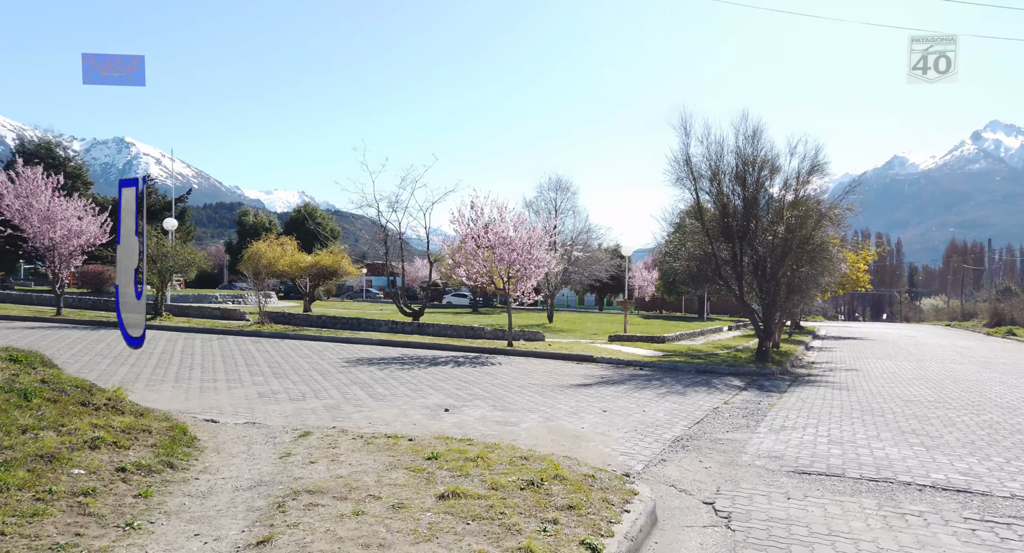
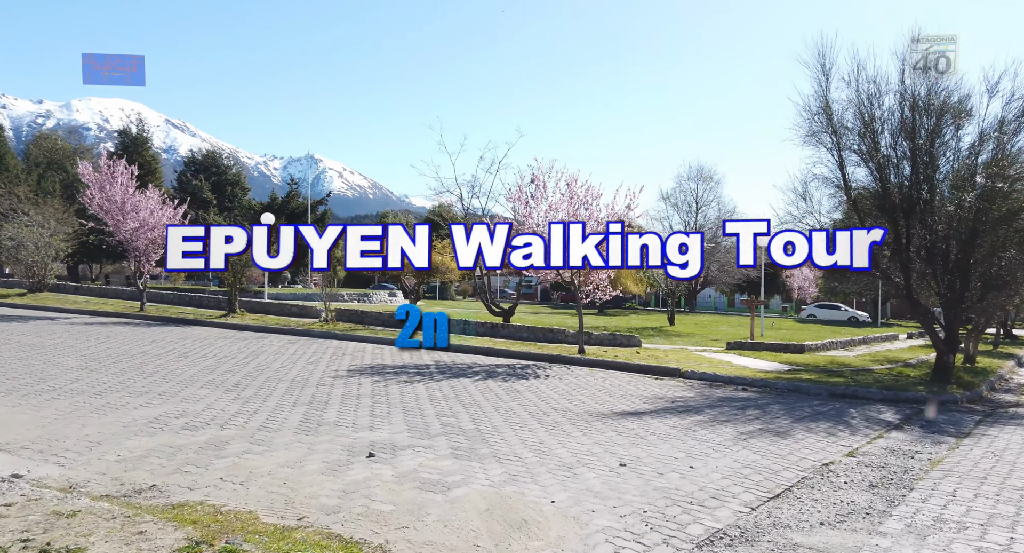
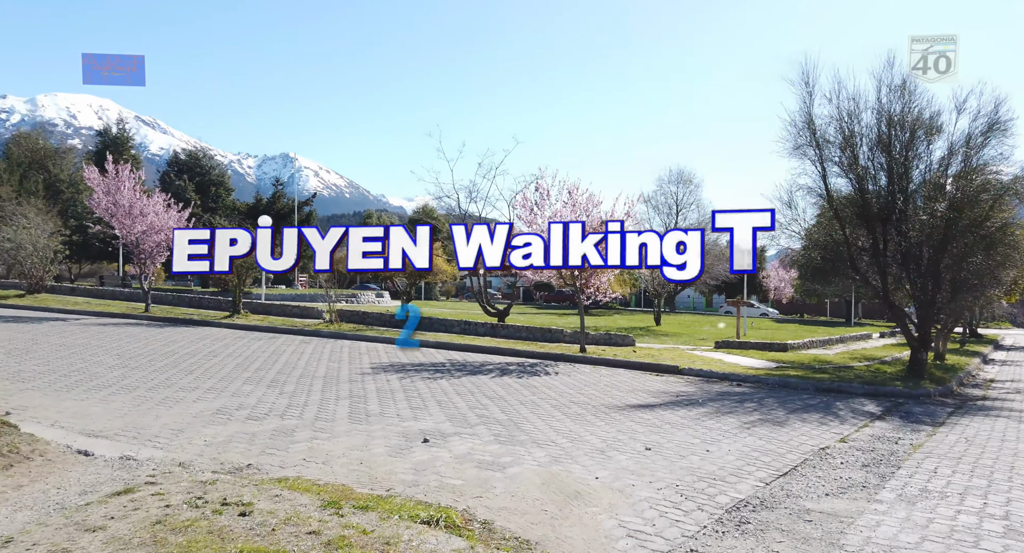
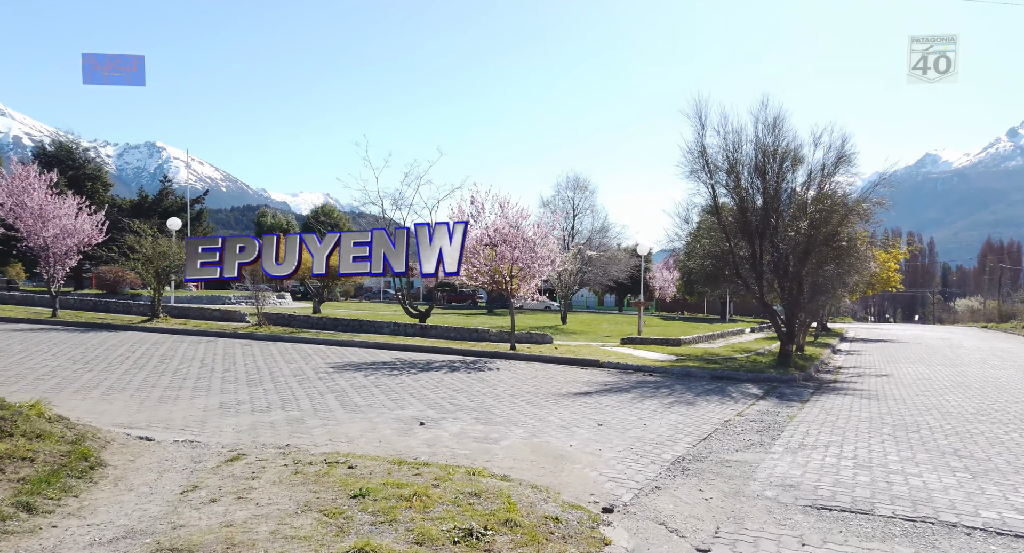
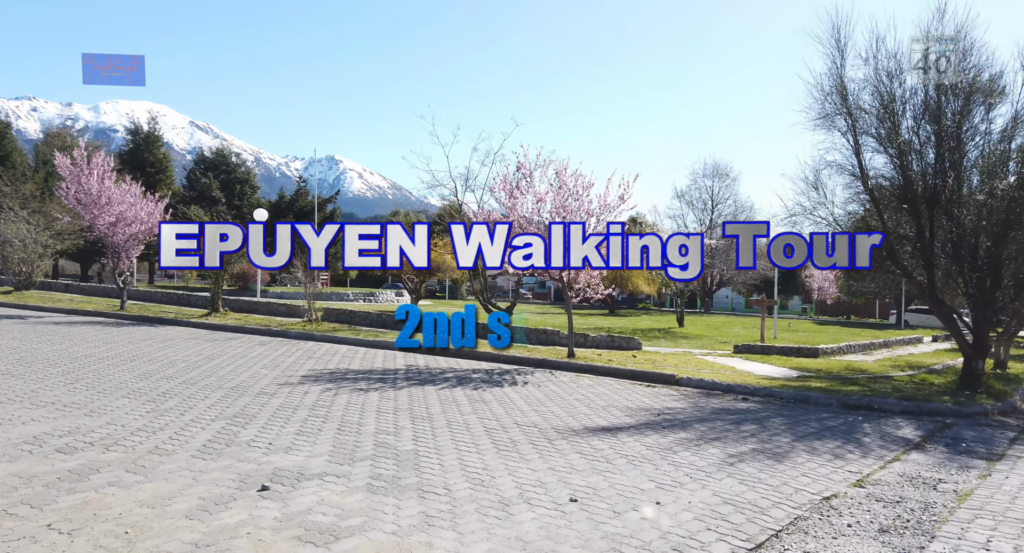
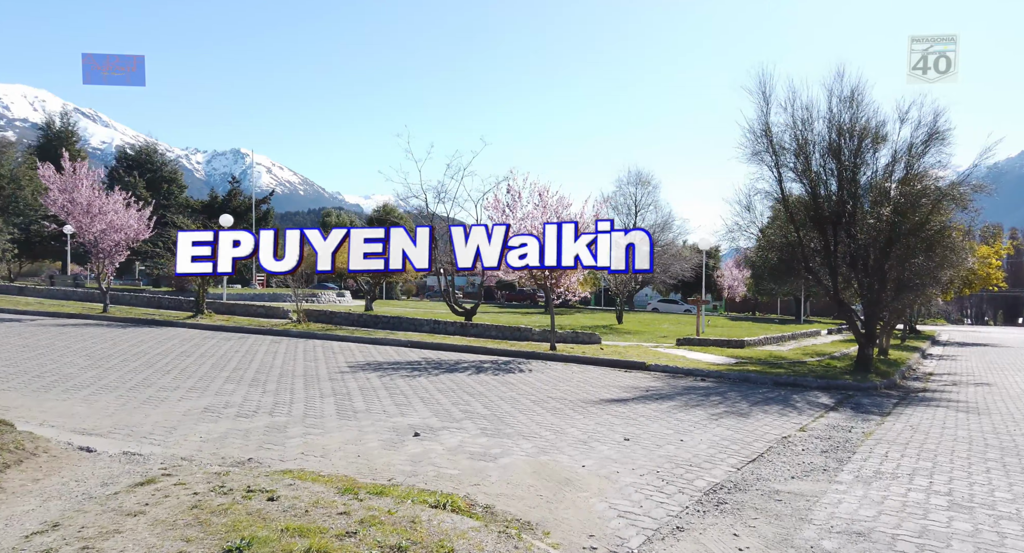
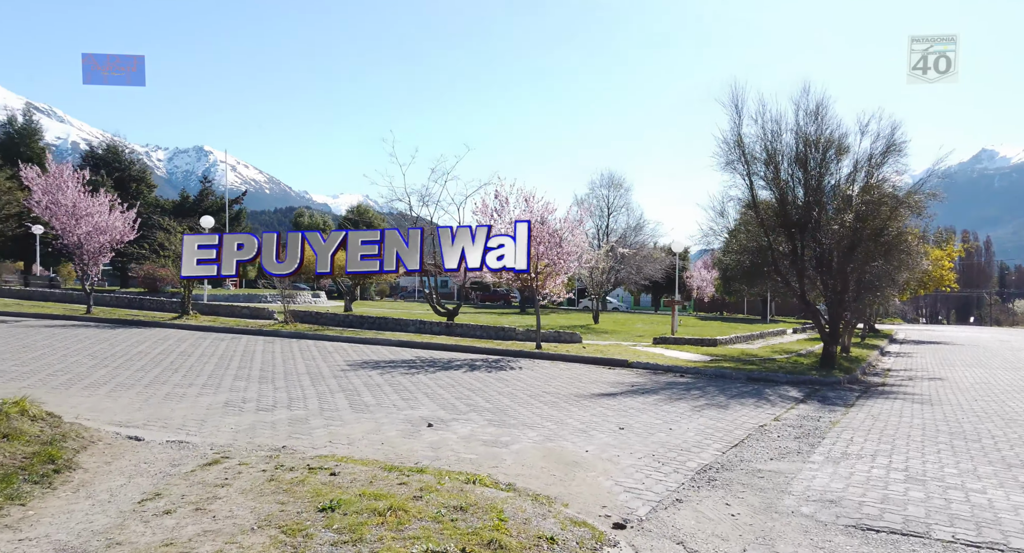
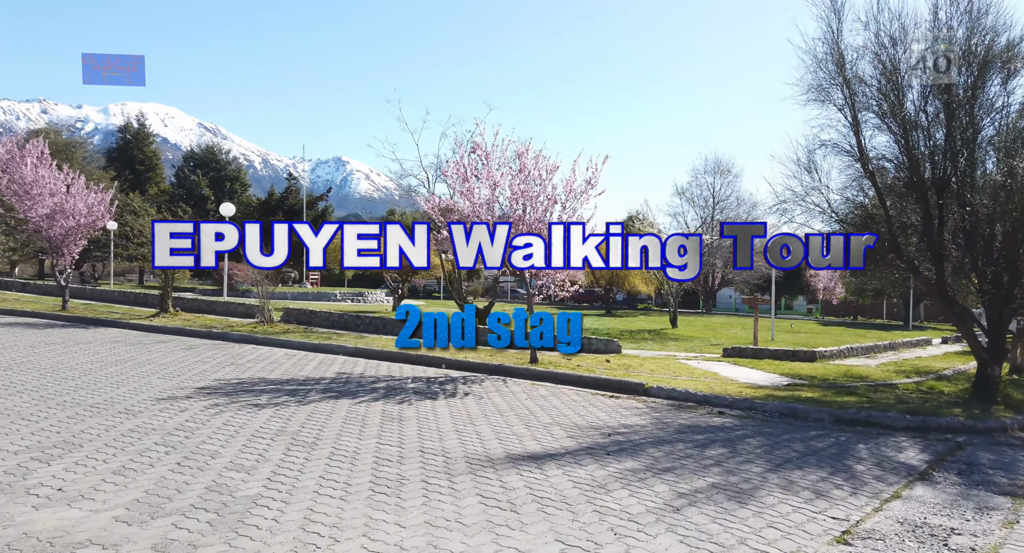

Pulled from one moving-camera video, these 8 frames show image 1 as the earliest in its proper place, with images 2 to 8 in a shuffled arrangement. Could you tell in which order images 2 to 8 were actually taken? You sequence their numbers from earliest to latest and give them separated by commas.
4, 7, 6, 3, 2, 5, 8
